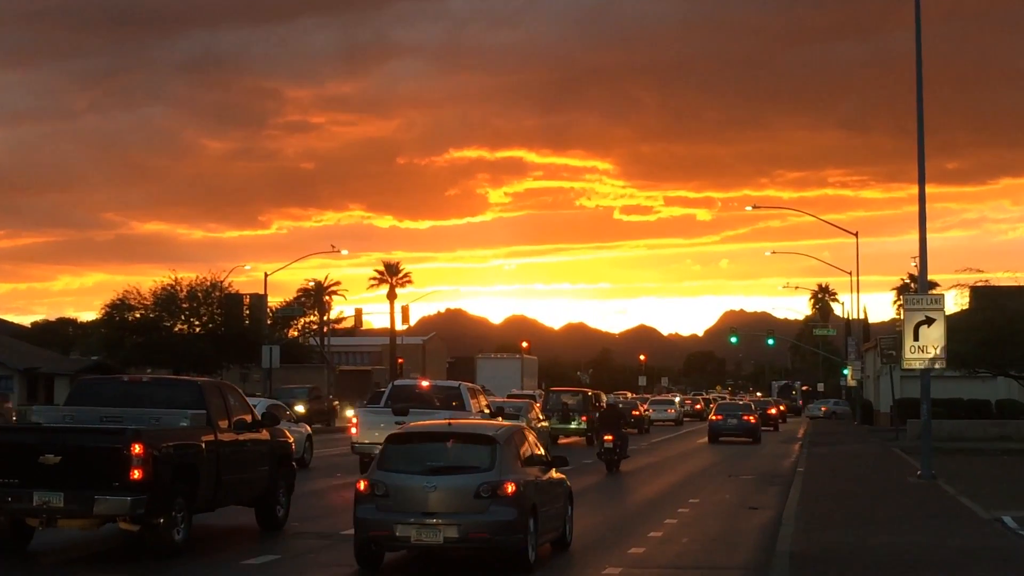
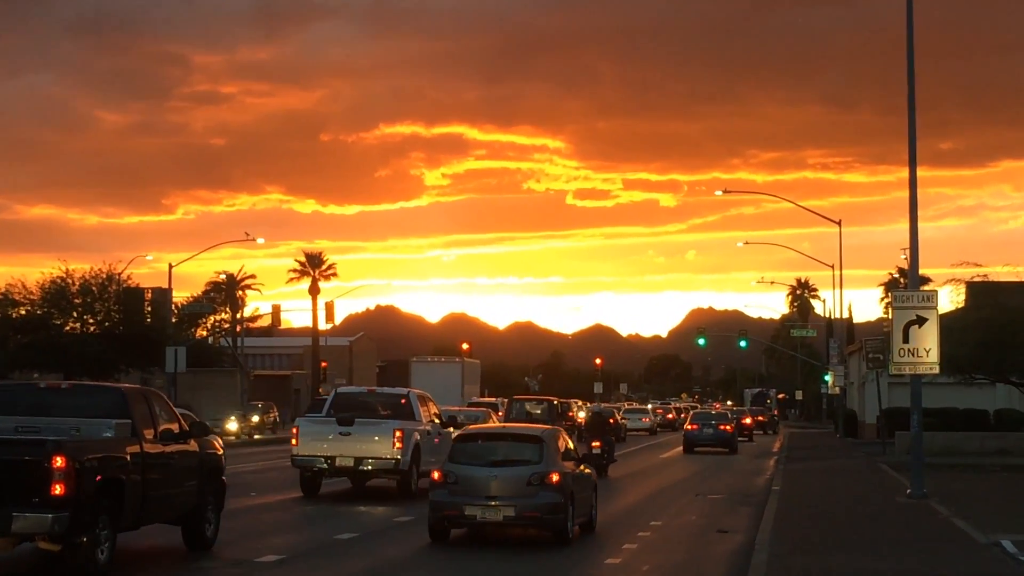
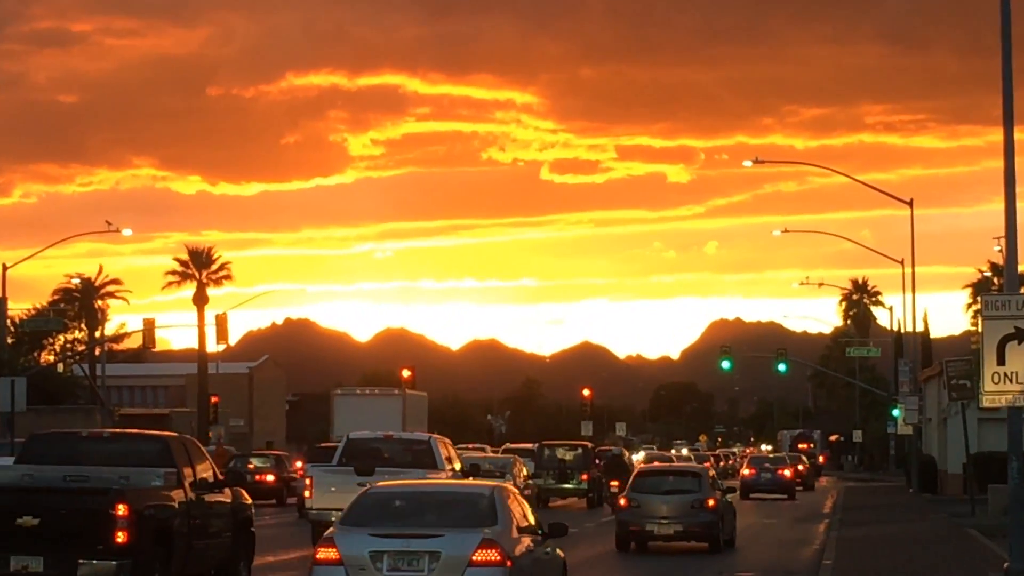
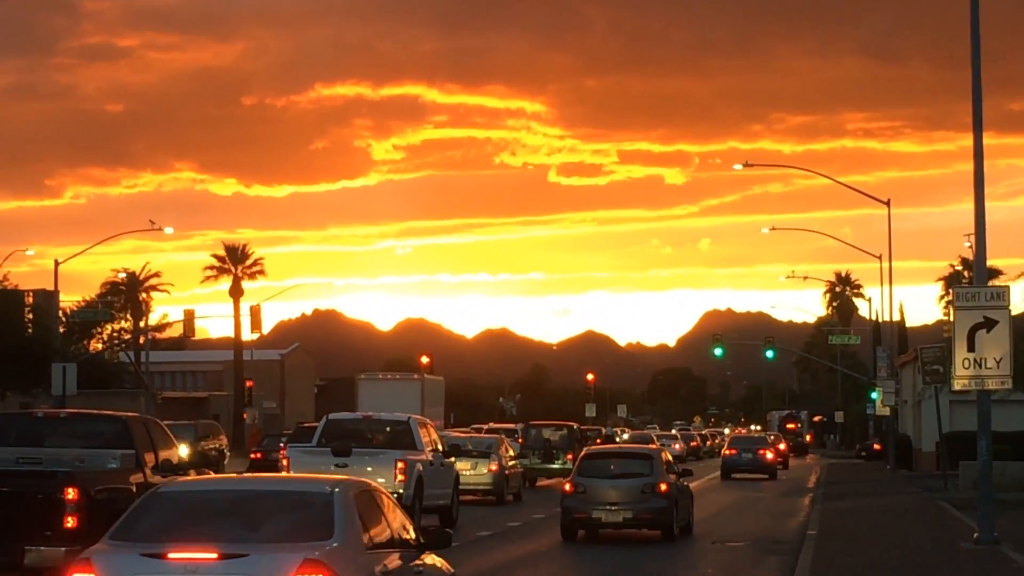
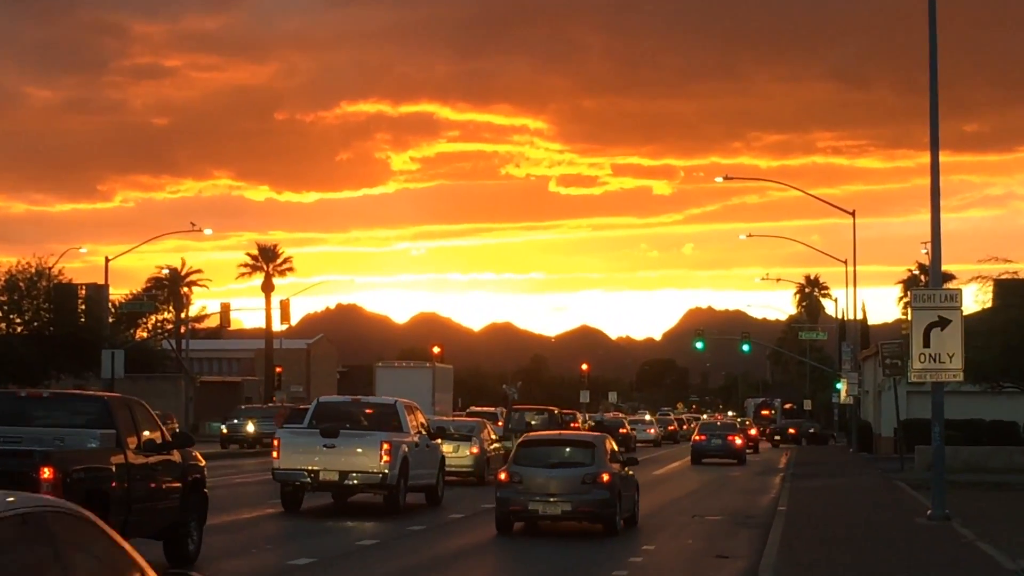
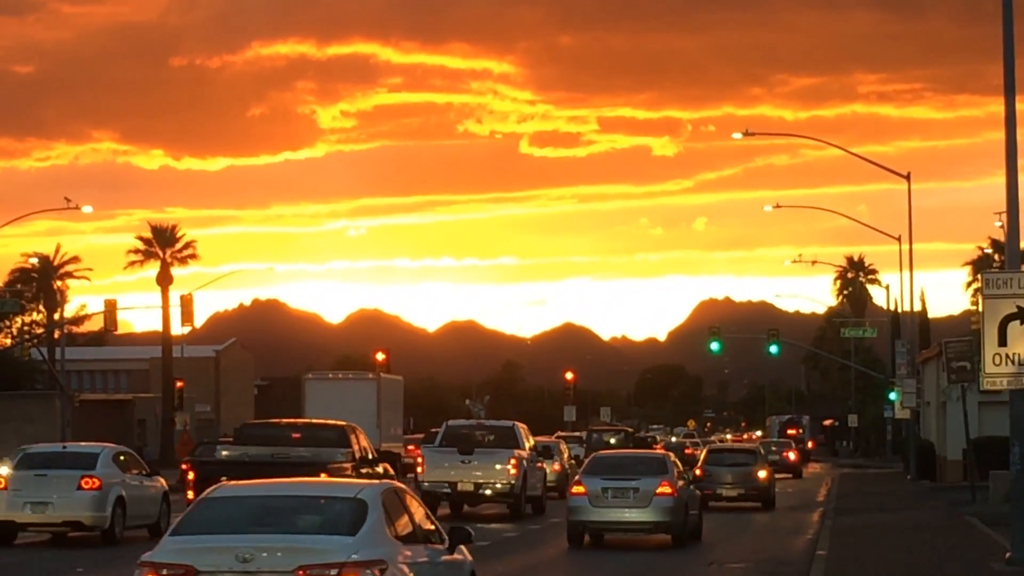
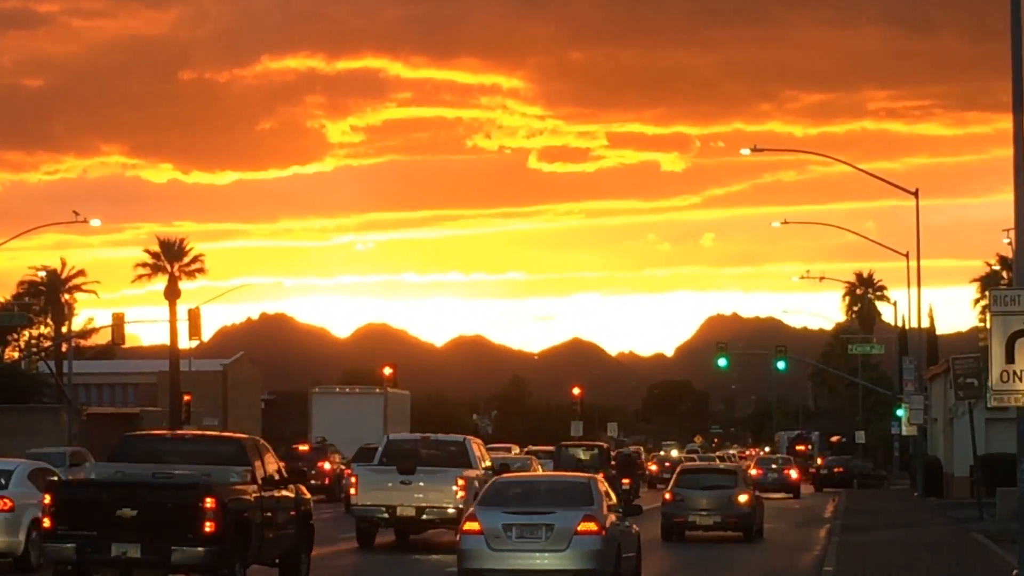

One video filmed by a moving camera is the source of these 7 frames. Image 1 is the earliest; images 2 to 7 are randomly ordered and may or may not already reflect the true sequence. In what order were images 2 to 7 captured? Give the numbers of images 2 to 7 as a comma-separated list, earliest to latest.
2, 5, 4, 3, 7, 6
